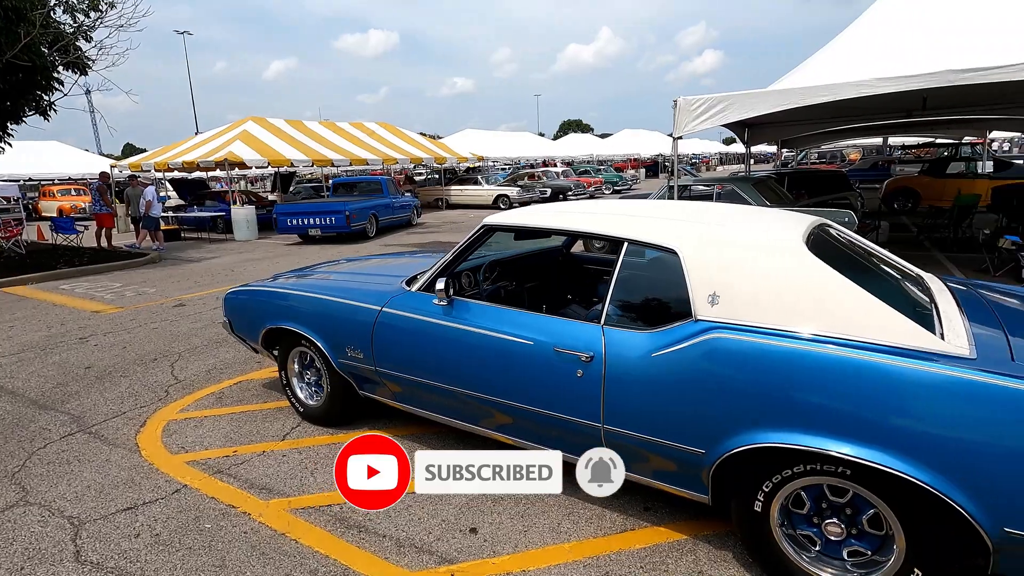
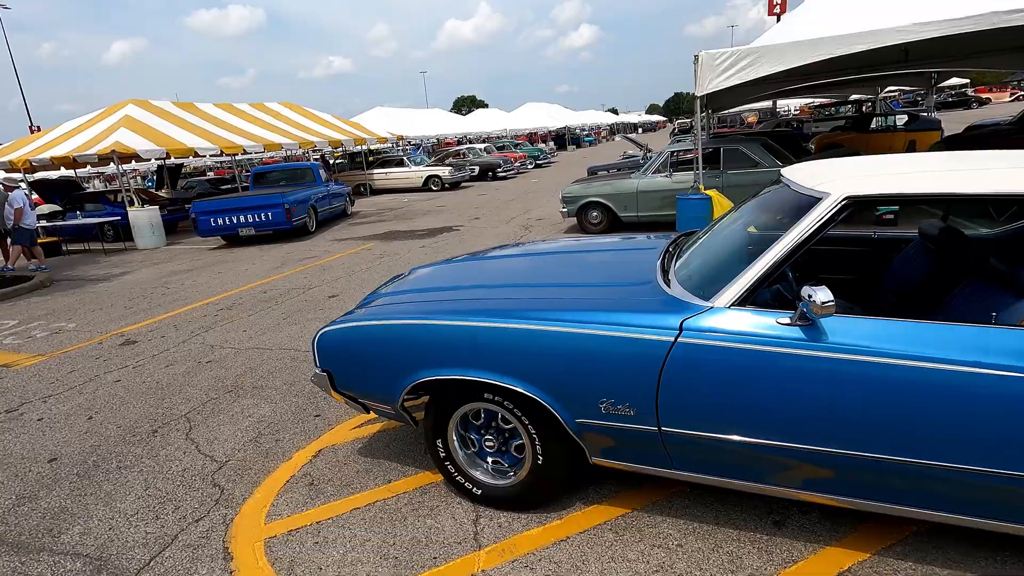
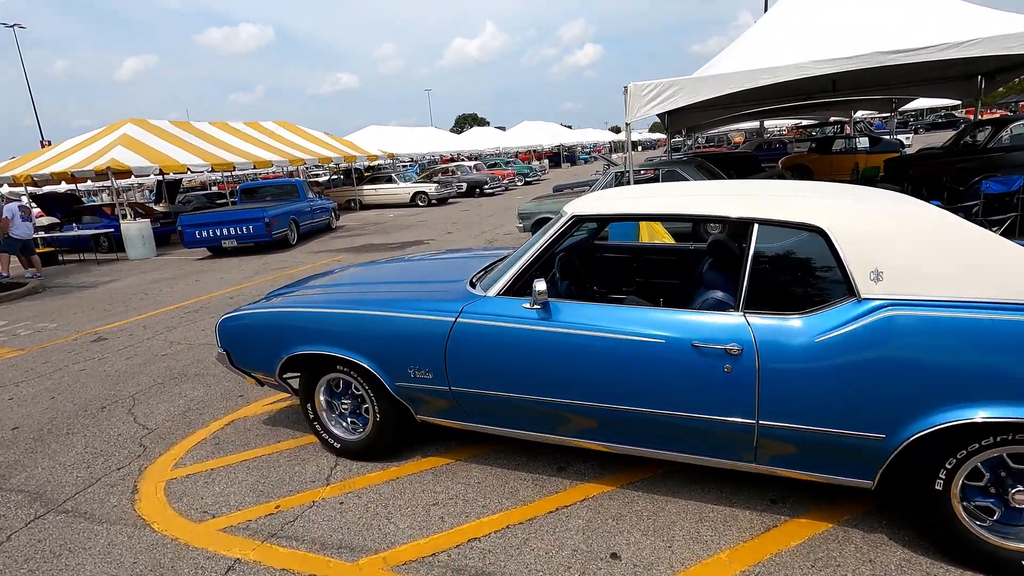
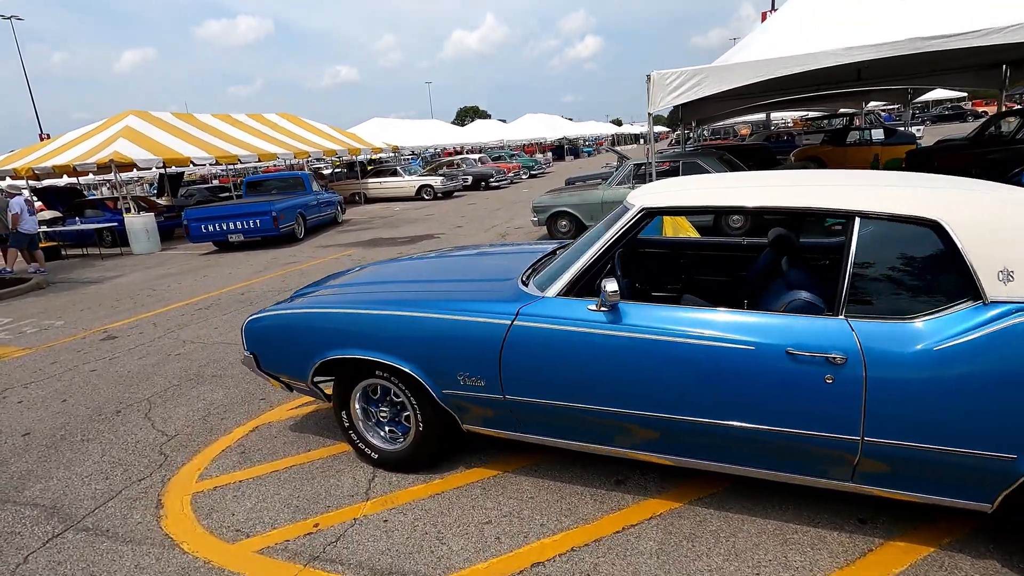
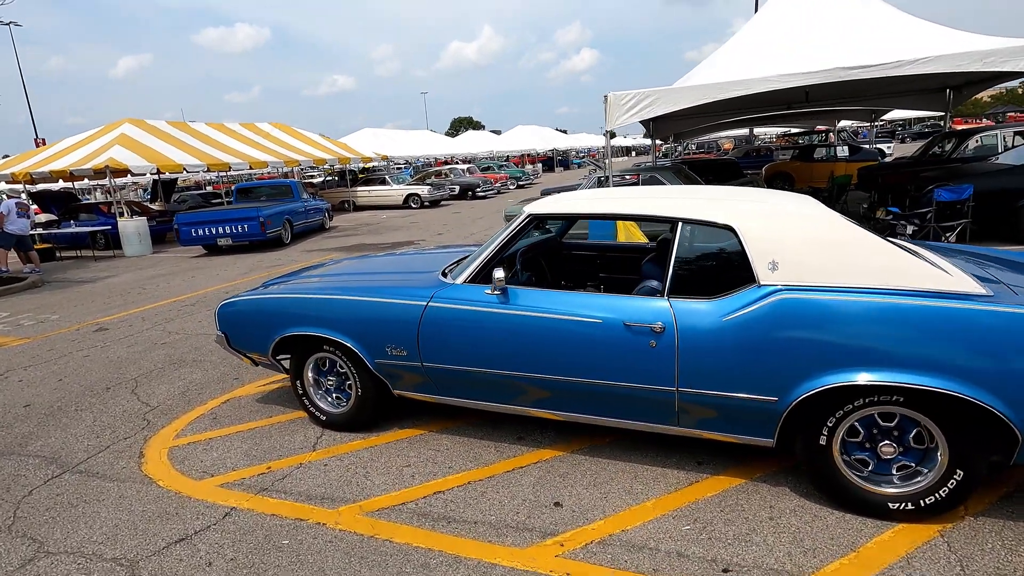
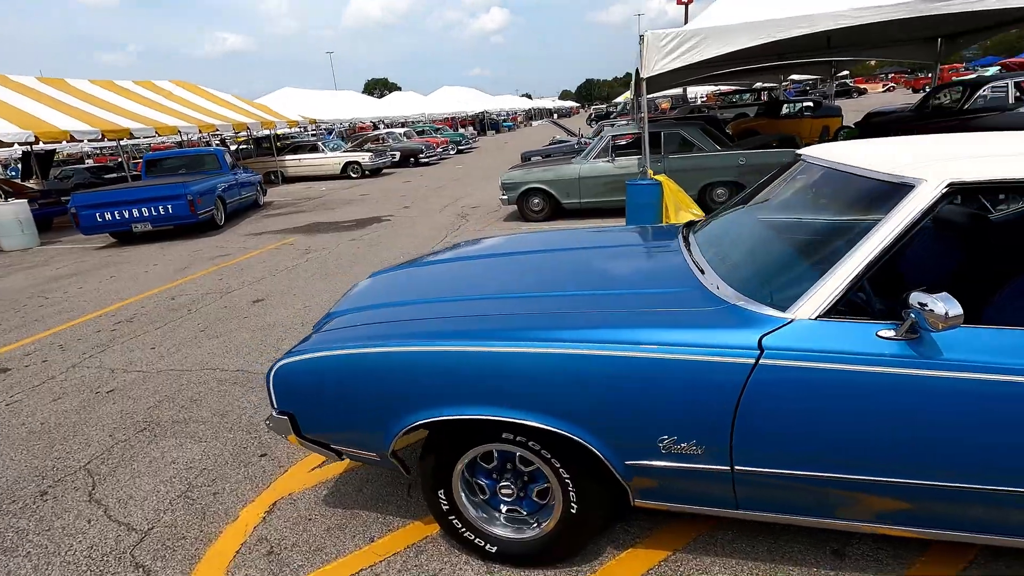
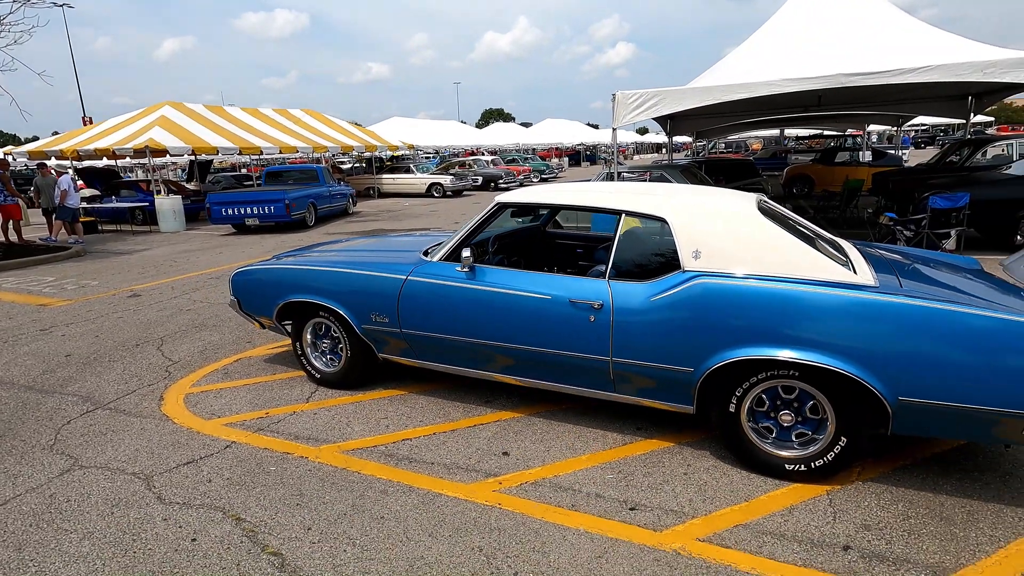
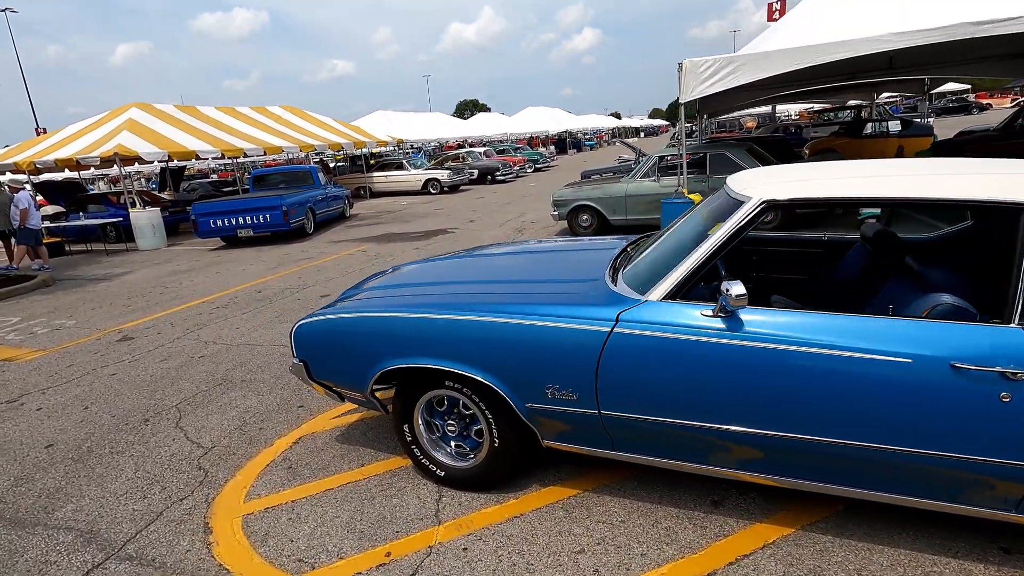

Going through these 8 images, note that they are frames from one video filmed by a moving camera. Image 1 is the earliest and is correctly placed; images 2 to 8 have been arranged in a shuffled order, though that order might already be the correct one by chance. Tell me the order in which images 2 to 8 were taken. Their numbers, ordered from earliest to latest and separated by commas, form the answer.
7, 5, 3, 4, 8, 2, 6
